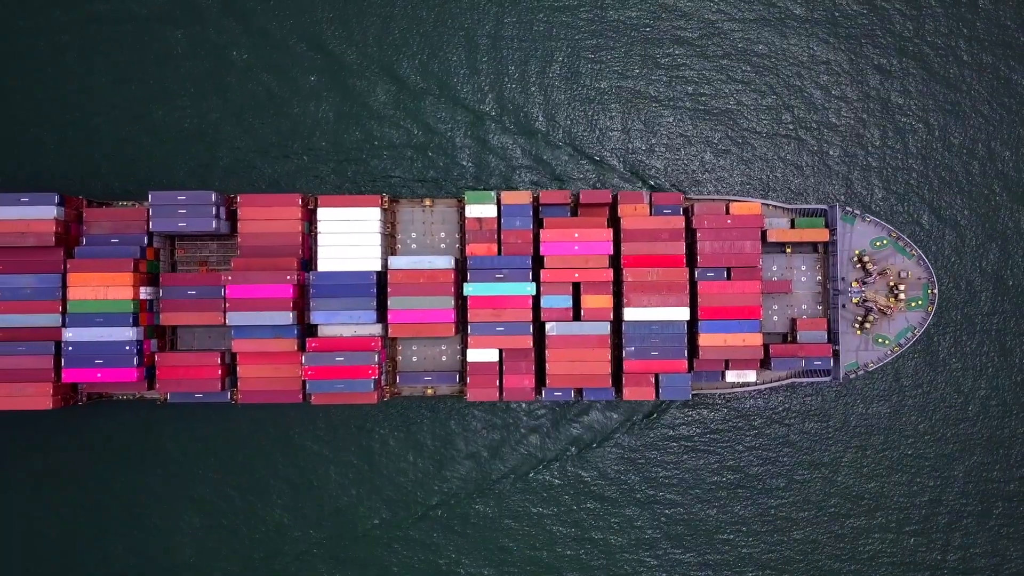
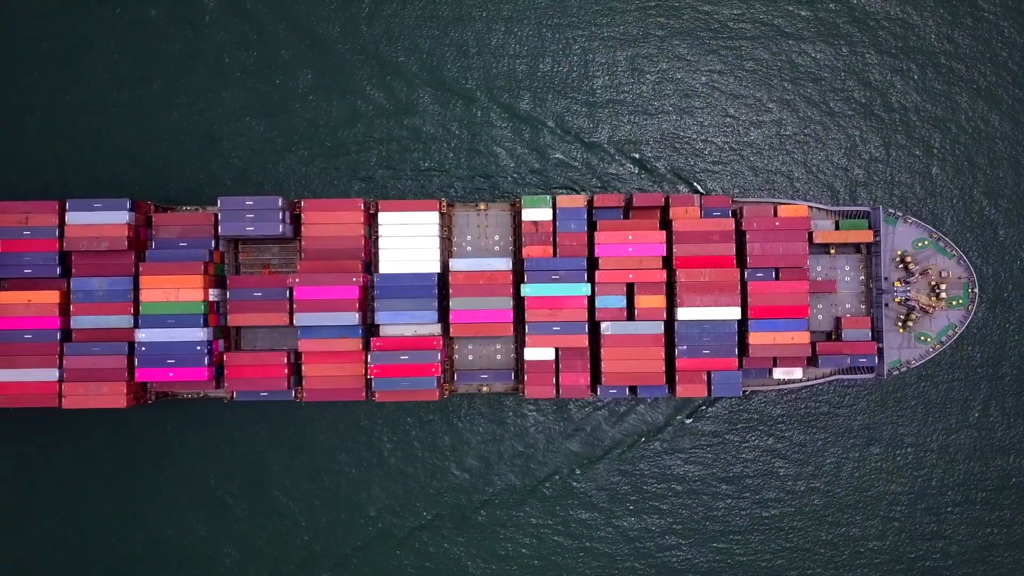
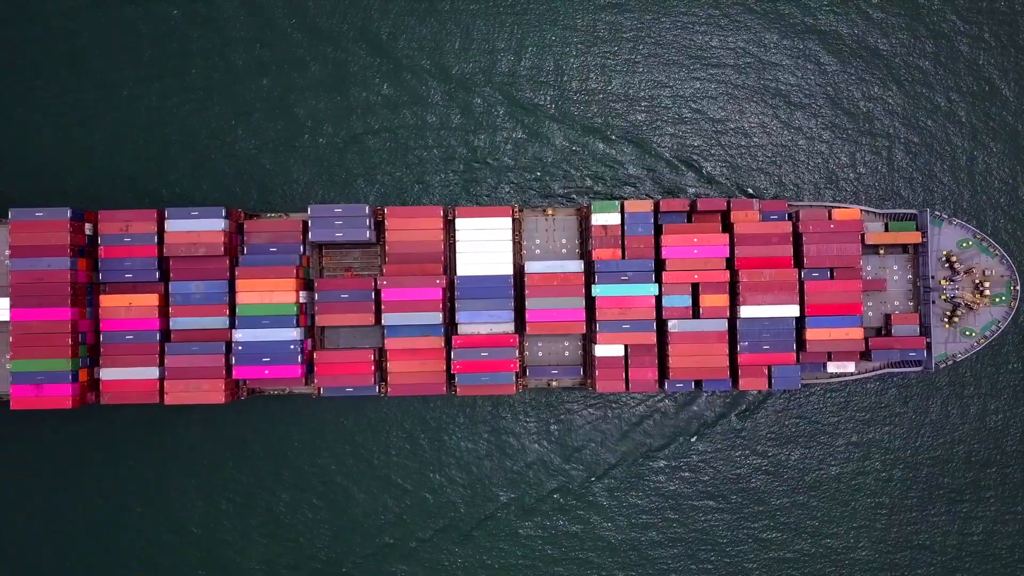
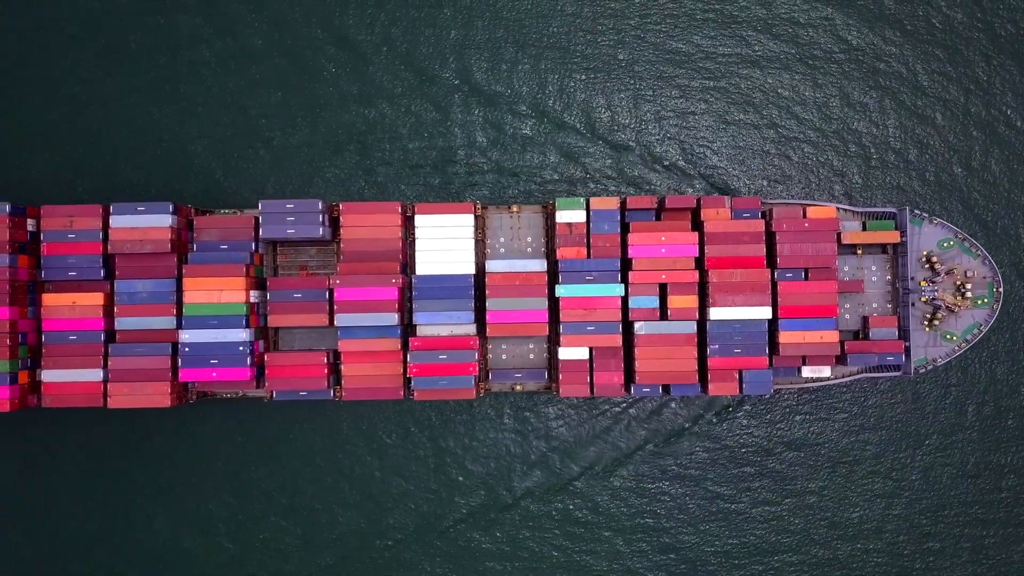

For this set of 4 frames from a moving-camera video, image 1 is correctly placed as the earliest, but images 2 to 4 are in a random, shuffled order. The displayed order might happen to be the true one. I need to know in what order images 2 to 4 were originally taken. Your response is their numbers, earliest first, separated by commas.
2, 4, 3
